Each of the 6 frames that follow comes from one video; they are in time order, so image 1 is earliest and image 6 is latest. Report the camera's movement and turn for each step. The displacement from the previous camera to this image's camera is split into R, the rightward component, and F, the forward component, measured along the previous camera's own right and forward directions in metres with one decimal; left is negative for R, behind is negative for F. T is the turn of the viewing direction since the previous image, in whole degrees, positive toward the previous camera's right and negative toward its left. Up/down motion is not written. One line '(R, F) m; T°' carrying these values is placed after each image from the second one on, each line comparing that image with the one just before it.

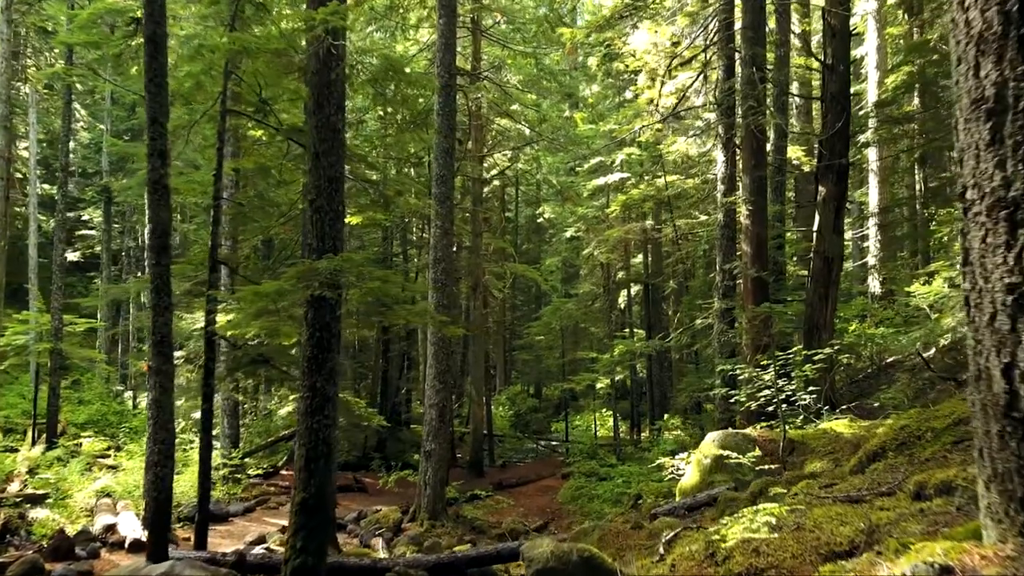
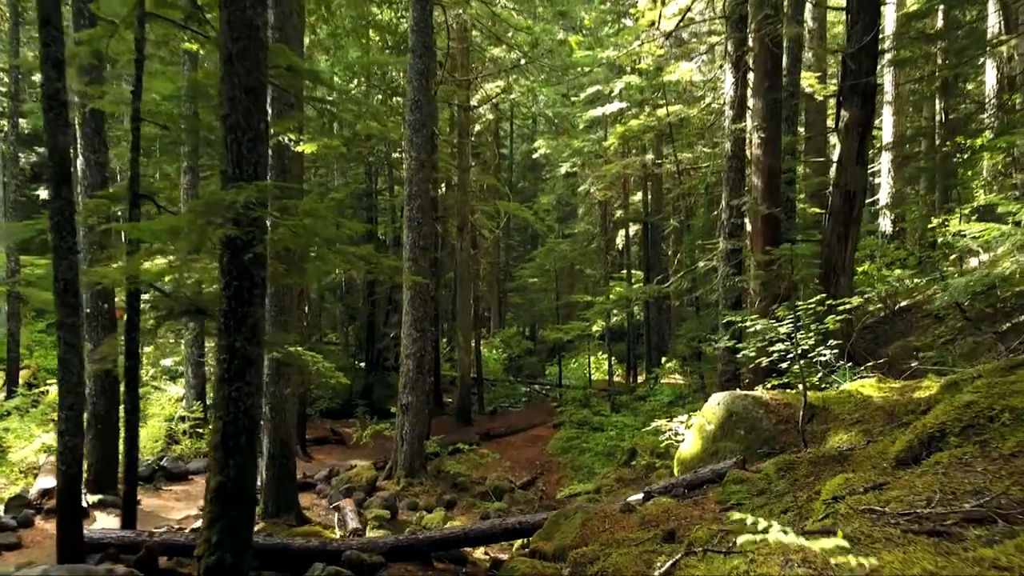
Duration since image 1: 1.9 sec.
(+0.2, +1.2) m; 0°
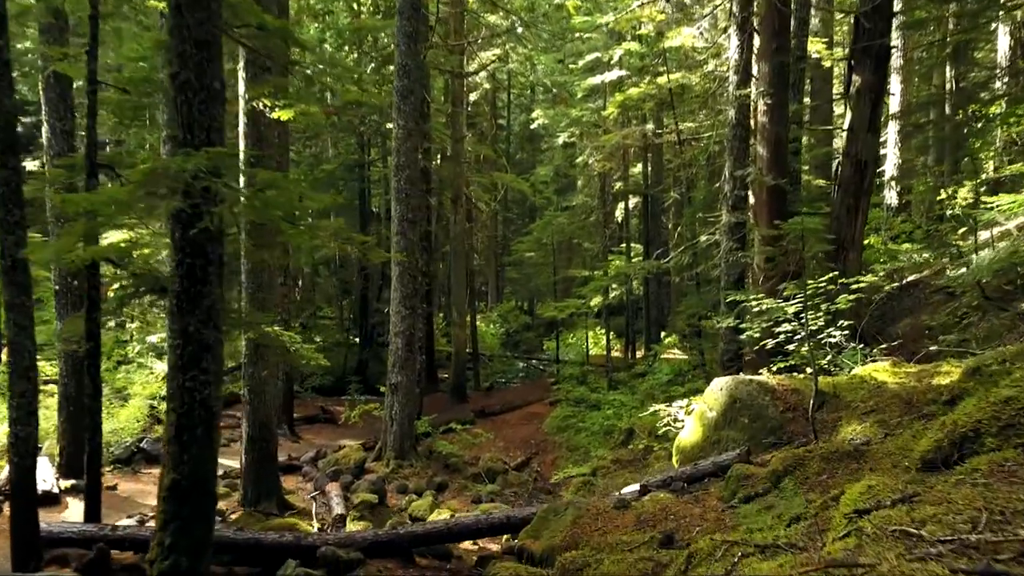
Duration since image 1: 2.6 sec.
(+0.1, +0.5) m; 0°
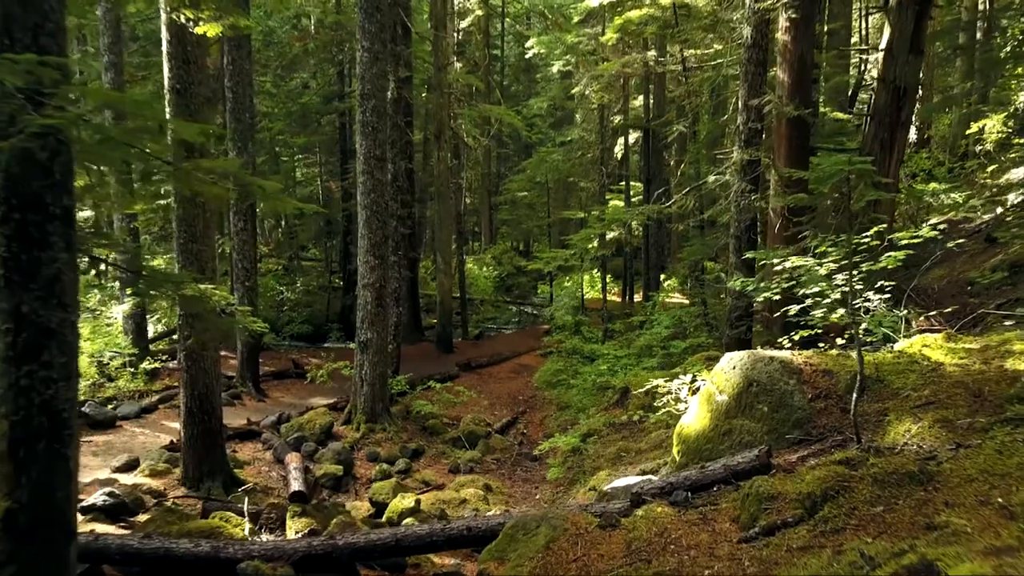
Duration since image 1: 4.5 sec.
(+0.2, +1.2) m; 0°
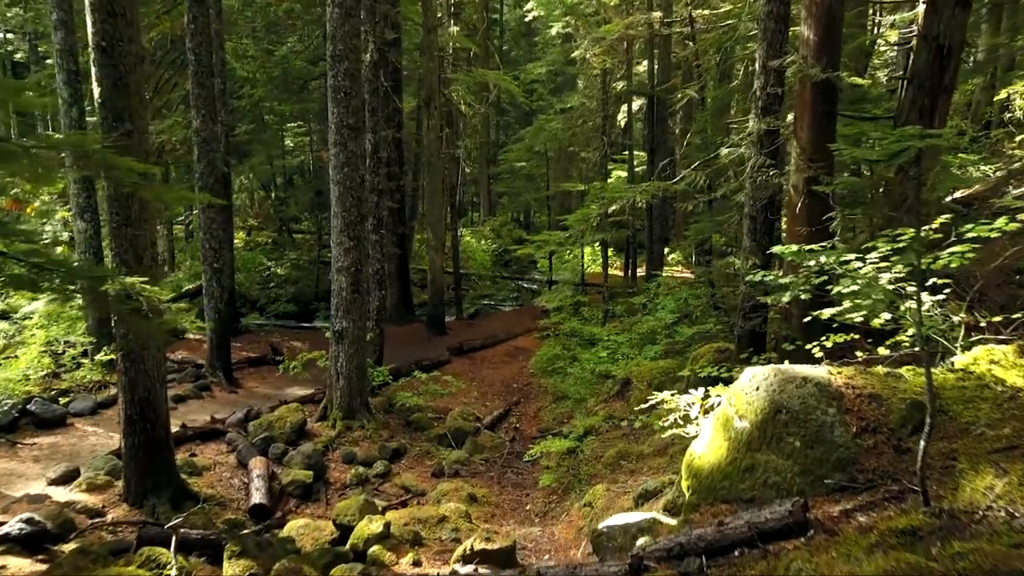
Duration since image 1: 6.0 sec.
(+0.2, +1.0) m; 0°
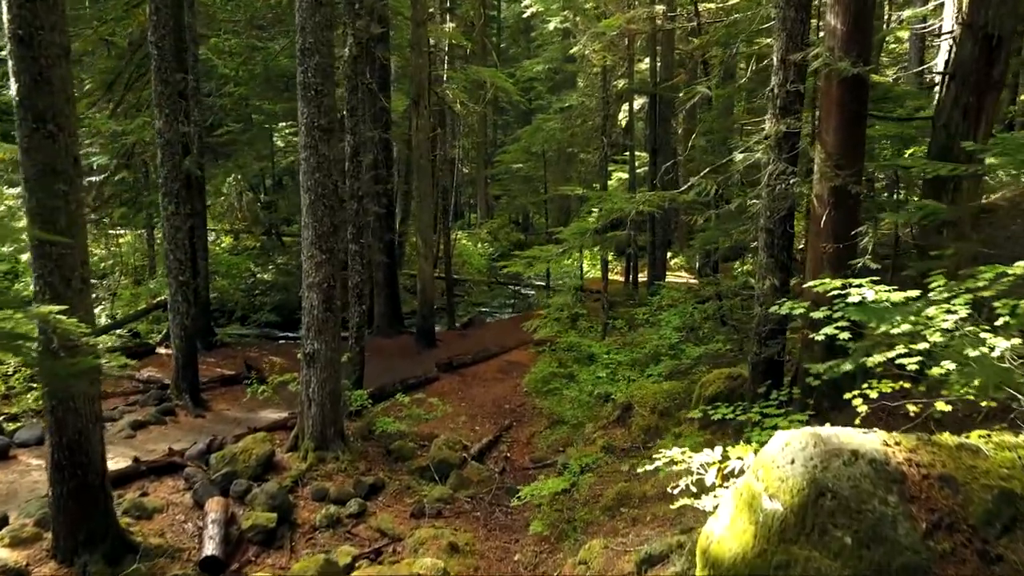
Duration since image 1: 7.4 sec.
(+0.1, +0.9) m; 0°
